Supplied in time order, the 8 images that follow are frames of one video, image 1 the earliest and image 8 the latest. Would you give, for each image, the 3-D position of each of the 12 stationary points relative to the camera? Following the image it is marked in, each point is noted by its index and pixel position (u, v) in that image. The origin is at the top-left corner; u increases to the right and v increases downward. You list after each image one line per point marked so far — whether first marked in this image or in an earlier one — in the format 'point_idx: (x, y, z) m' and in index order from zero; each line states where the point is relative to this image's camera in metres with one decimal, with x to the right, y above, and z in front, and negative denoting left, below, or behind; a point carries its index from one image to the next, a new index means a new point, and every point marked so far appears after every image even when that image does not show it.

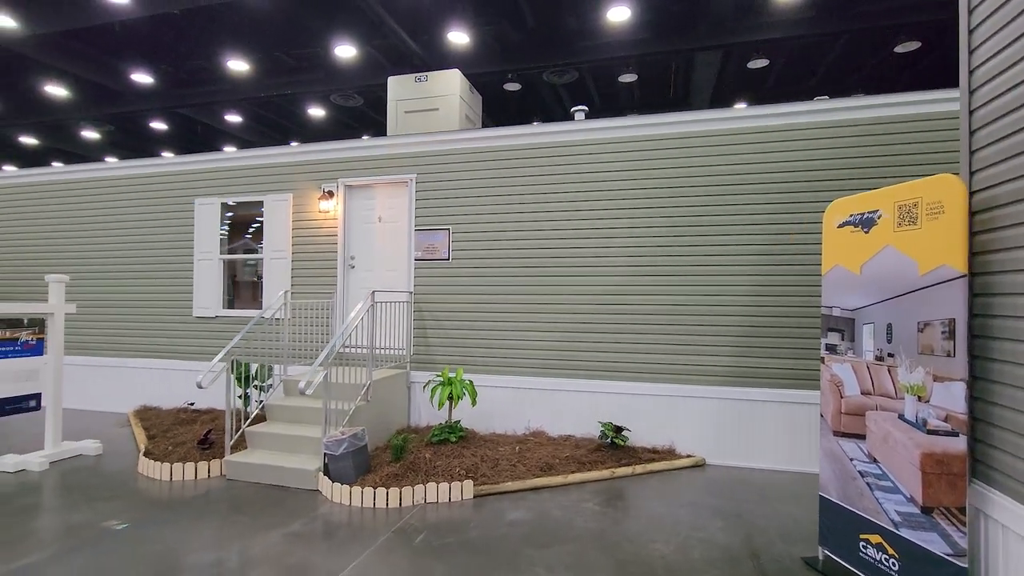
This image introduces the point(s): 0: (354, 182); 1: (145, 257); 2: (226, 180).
0: (-1.9, +1.2, +6.1) m
1: (-4.8, +0.4, +6.9) m
2: (-3.6, +1.3, +6.6) m
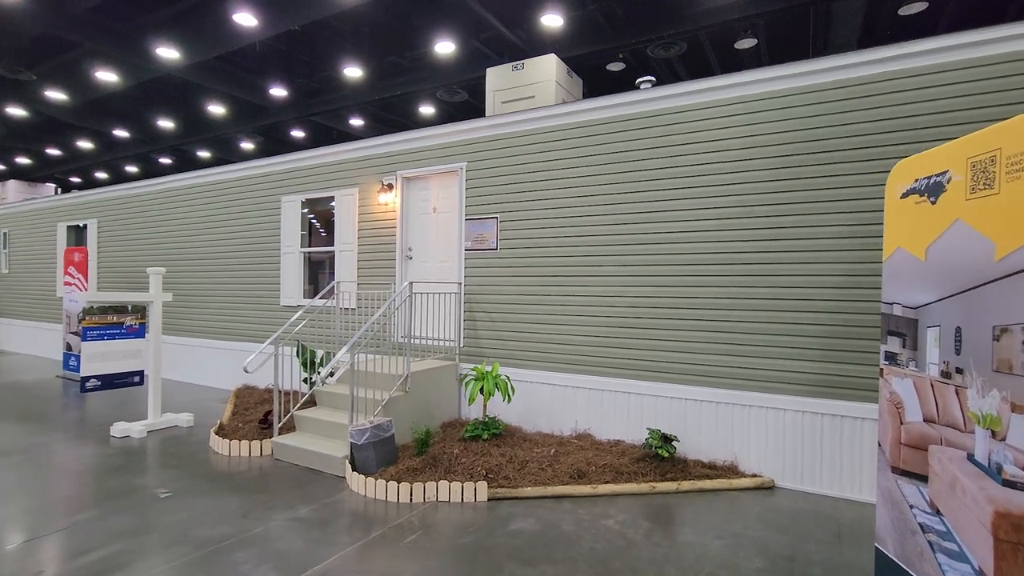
0: (-1.2, +1.3, +6.1) m
1: (-3.9, +0.5, +7.7) m
2: (-2.7, +1.5, +7.0) m
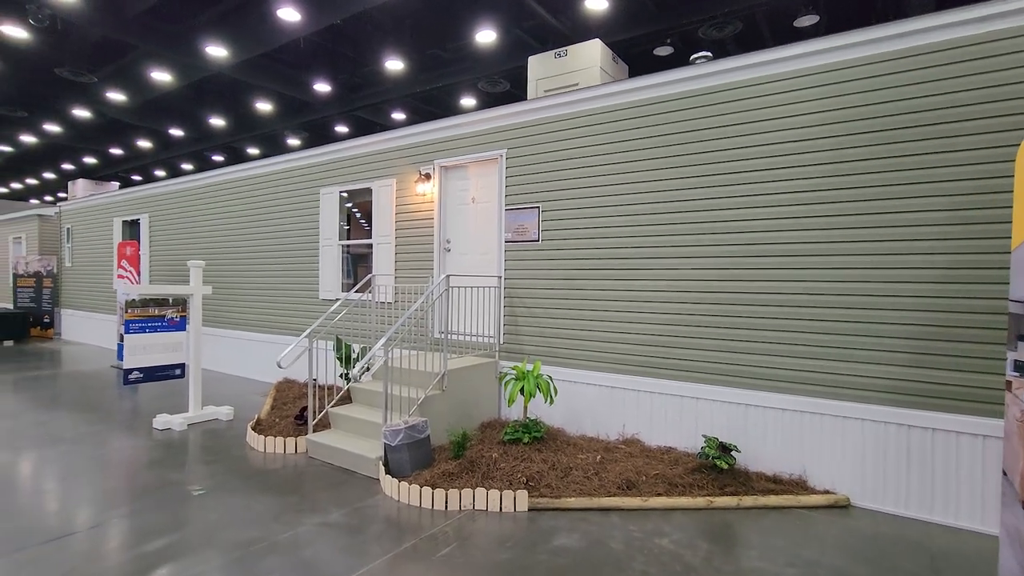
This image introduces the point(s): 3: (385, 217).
0: (-0.7, +1.4, +5.9) m
1: (-3.3, +0.6, +7.6) m
2: (-2.2, +1.6, +6.9) m
3: (-1.6, +0.9, +6.4) m
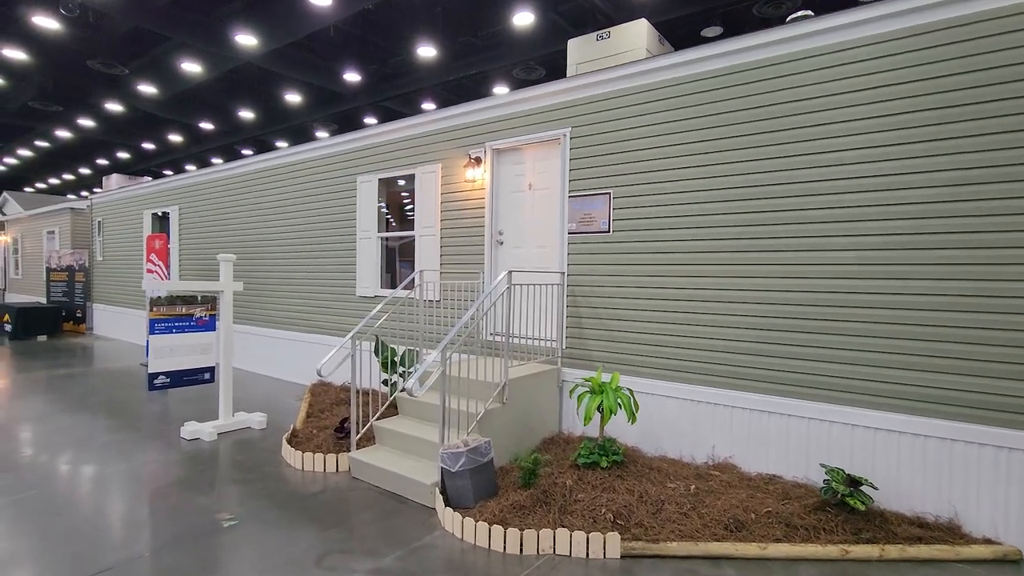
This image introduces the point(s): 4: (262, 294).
0: (-0.1, +1.4, +5.3) m
1: (-2.6, +0.7, +7.1) m
2: (-1.5, +1.6, +6.3) m
3: (-0.9, +0.9, +5.8) m
4: (-3.9, -0.1, +8.1) m
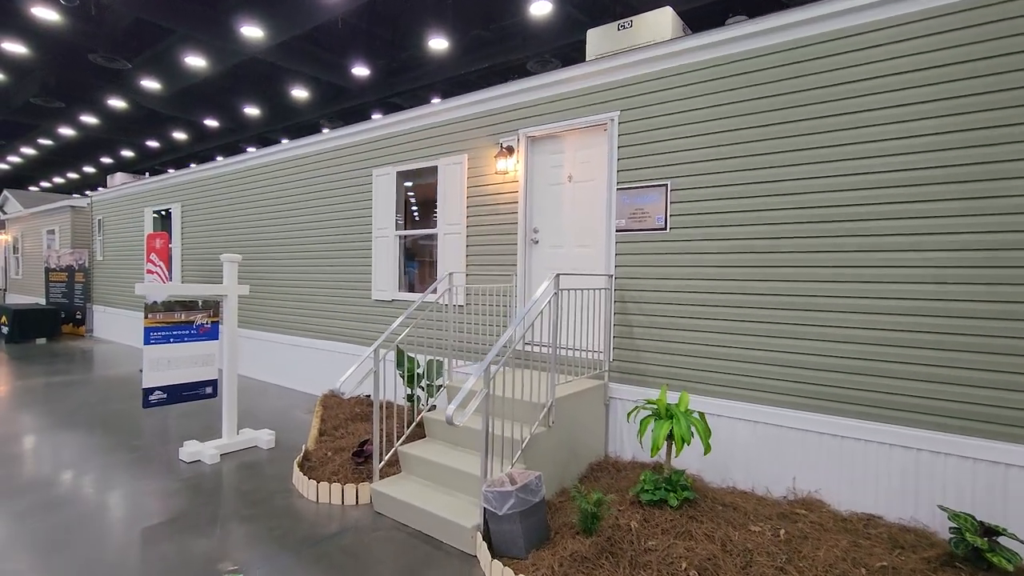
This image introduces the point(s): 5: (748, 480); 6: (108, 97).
0: (+0.2, +1.4, +4.7) m
1: (-2.2, +0.6, +6.6) m
2: (-1.2, +1.6, +5.8) m
3: (-0.6, +0.9, +5.3) m
4: (-3.5, -0.1, +7.5) m
5: (+1.7, -1.3, +3.7) m
6: (-9.0, +4.3, +11.6) m
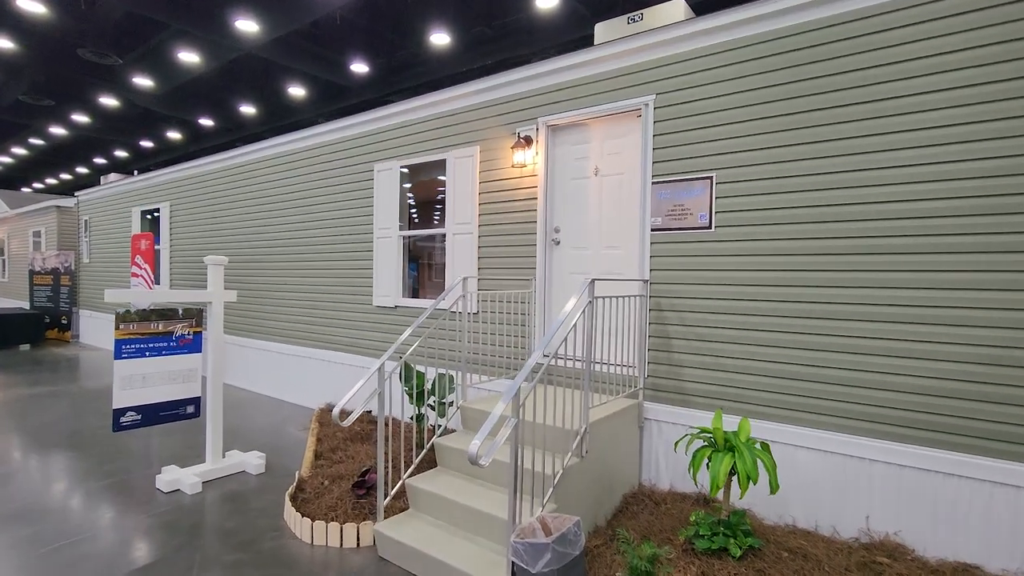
0: (+0.4, +1.4, +4.2) m
1: (-2.1, +0.6, +6.1) m
2: (-1.0, +1.5, +5.3) m
3: (-0.4, +0.8, +4.8) m
4: (-3.4, -0.2, +7.0) m
5: (+1.8, -1.4, +3.2) m
6: (-8.9, +4.2, +11.1) m
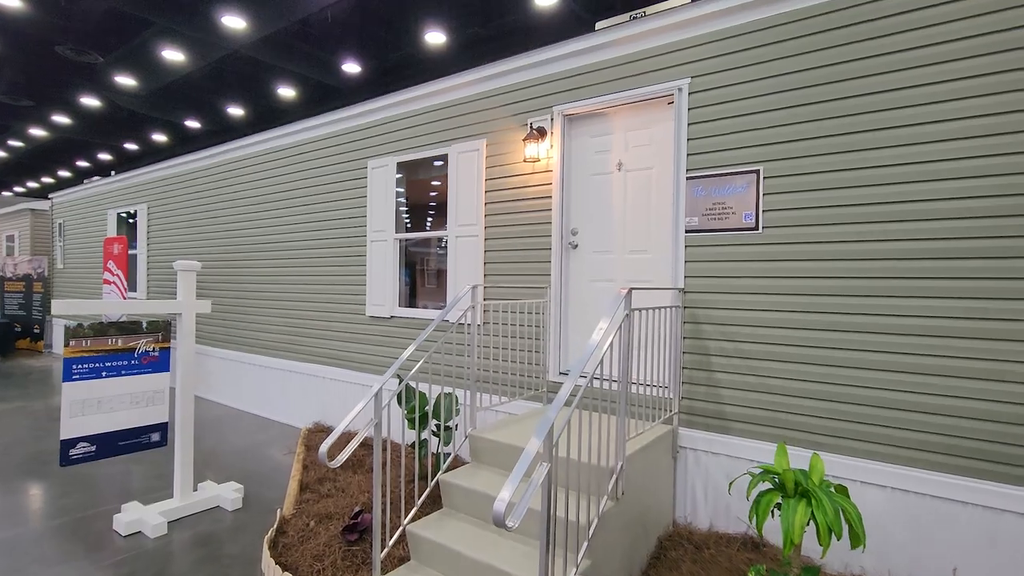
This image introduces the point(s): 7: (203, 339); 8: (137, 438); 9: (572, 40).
0: (+0.5, +1.3, +3.8) m
1: (-2.0, +0.5, +5.6) m
2: (-1.0, +1.4, +4.8) m
3: (-0.4, +0.7, +4.3) m
4: (-3.3, -0.3, +6.5) m
5: (+1.9, -1.4, +2.7) m
6: (-8.9, +4.0, +10.5) m
7: (-4.2, -0.7, +7.0) m
8: (-2.5, -1.0, +3.4) m
9: (+0.5, +1.8, +3.7) m
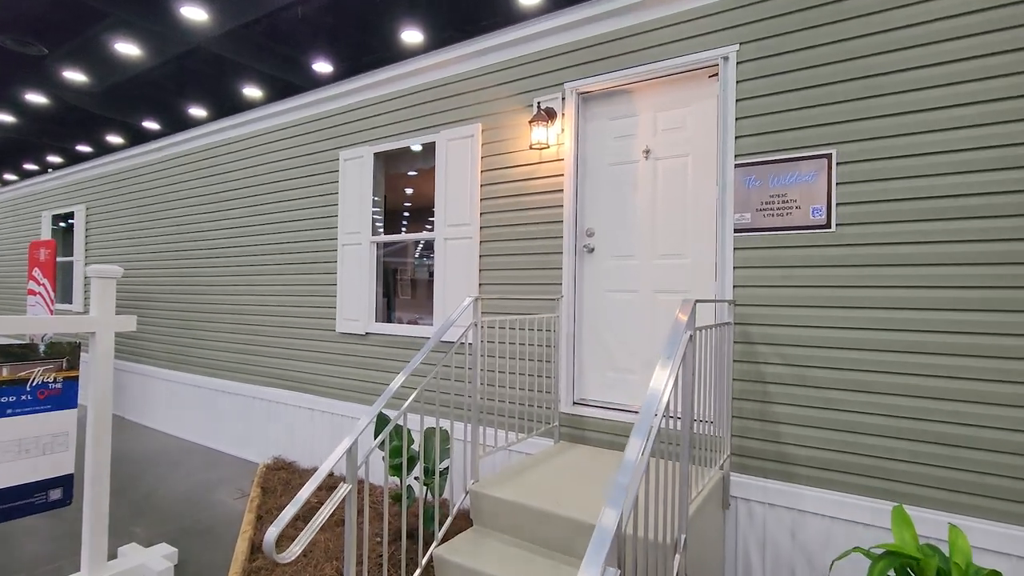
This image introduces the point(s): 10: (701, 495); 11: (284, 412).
0: (+0.5, +1.2, +3.2) m
1: (-2.1, +0.4, +4.8) m
2: (-1.0, +1.3, +4.1) m
3: (-0.4, +0.7, +3.7) m
4: (-3.4, -0.4, +5.6) m
5: (+2.0, -1.5, +2.1) m
6: (-9.2, +3.8, +9.5) m
7: (-4.3, -0.8, +6.1) m
8: (-2.4, -1.0, +2.6) m
9: (+0.5, +1.7, +3.1) m
10: (+0.8, -0.9, +2.3) m
11: (-2.1, -1.1, +4.8) m
